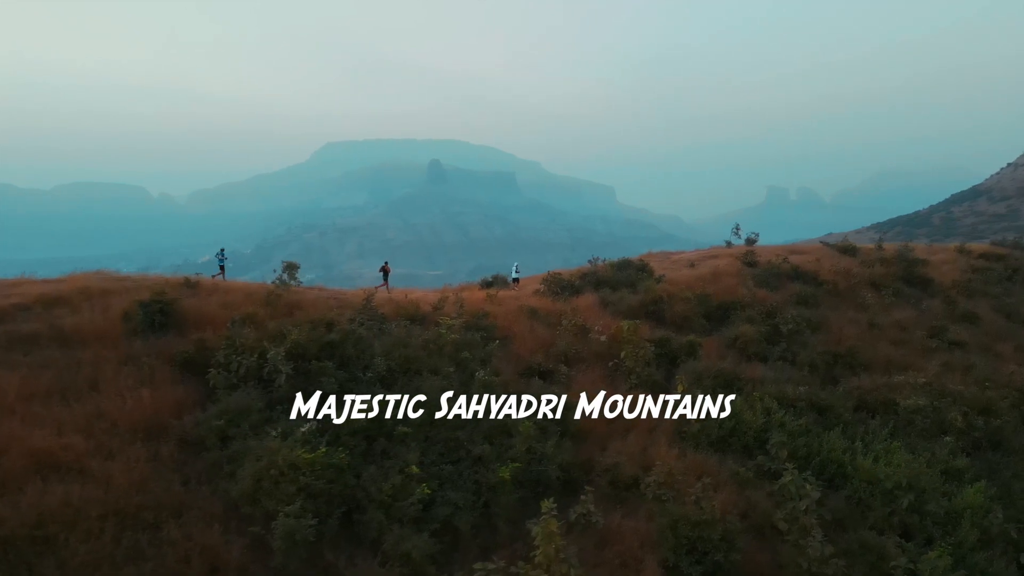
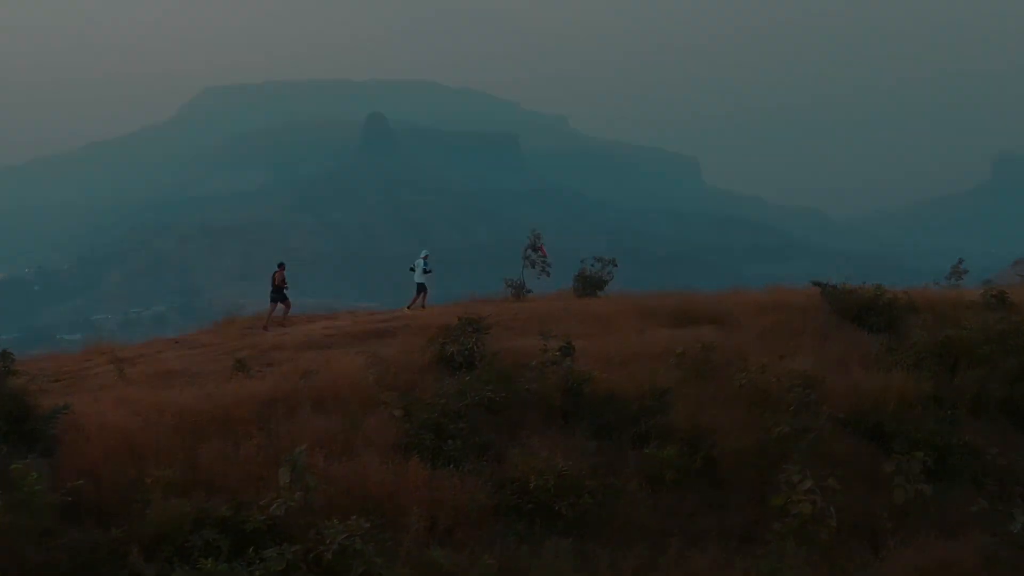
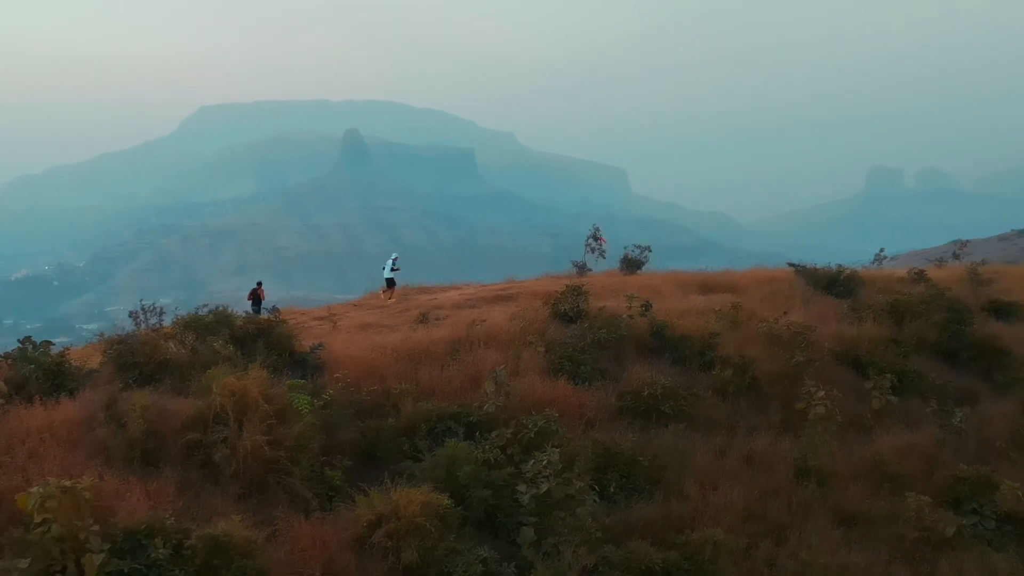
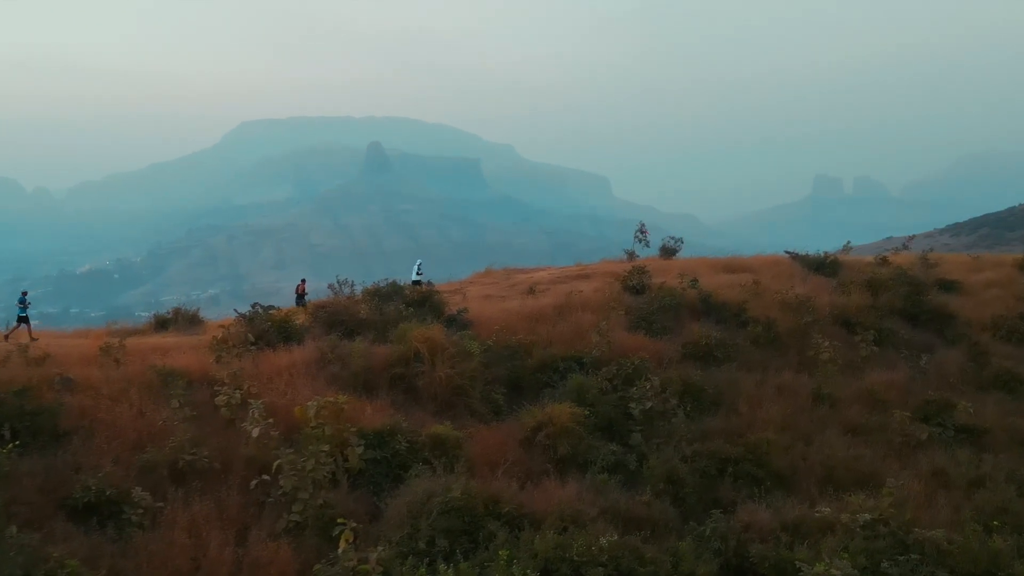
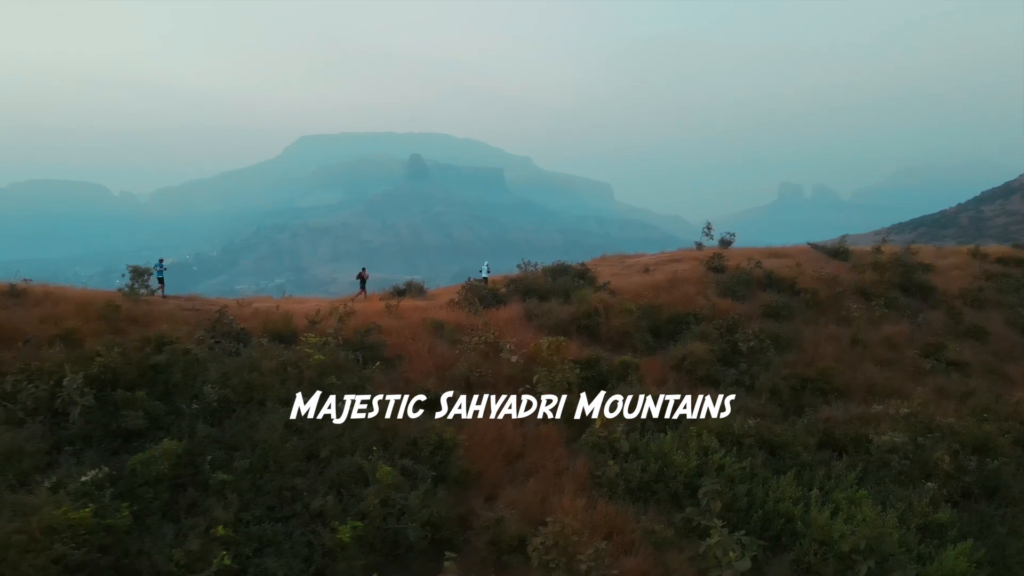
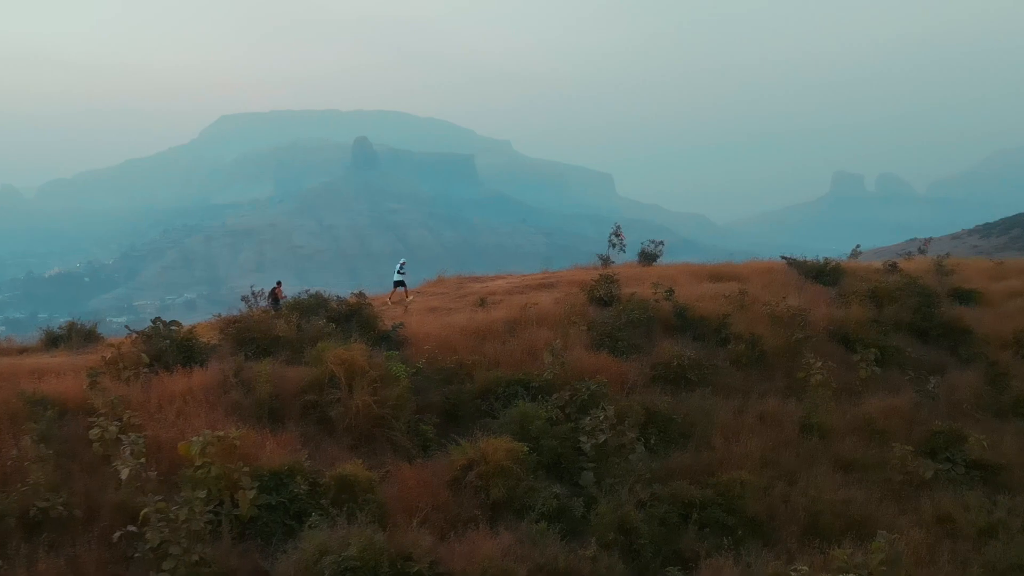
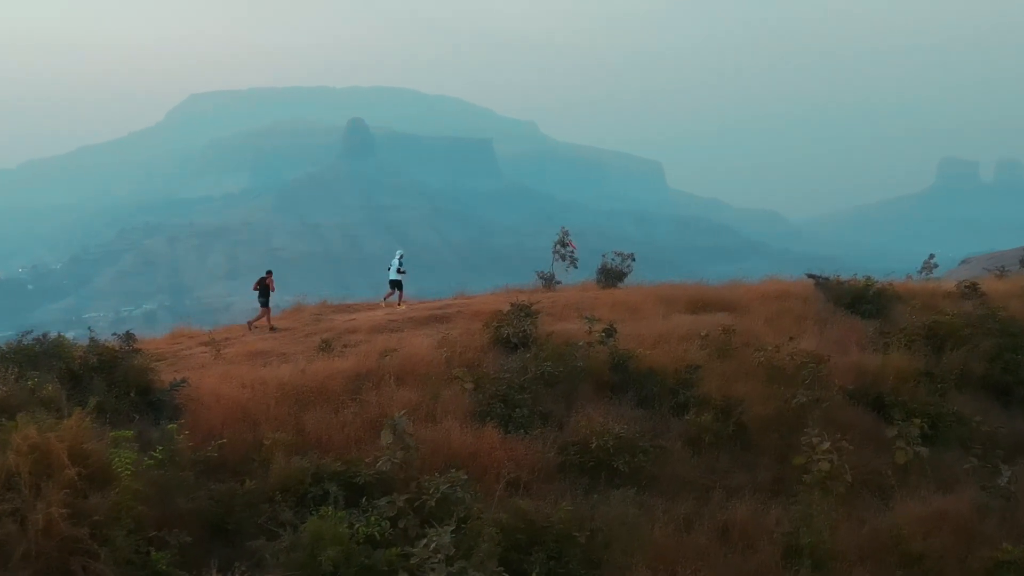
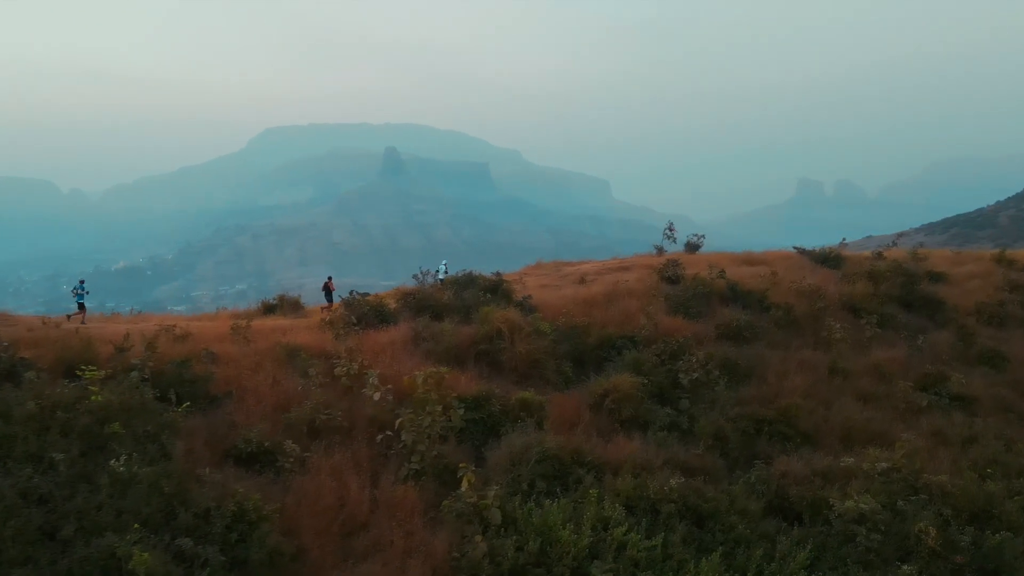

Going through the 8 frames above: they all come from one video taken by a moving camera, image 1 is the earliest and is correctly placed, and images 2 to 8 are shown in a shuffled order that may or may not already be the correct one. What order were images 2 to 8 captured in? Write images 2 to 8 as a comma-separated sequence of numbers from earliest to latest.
5, 8, 4, 6, 3, 7, 2
